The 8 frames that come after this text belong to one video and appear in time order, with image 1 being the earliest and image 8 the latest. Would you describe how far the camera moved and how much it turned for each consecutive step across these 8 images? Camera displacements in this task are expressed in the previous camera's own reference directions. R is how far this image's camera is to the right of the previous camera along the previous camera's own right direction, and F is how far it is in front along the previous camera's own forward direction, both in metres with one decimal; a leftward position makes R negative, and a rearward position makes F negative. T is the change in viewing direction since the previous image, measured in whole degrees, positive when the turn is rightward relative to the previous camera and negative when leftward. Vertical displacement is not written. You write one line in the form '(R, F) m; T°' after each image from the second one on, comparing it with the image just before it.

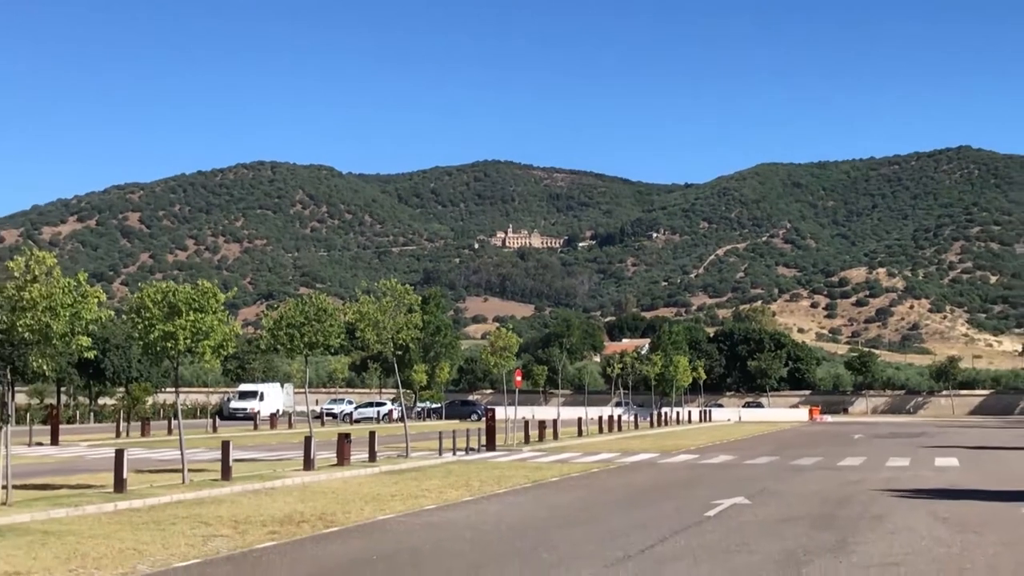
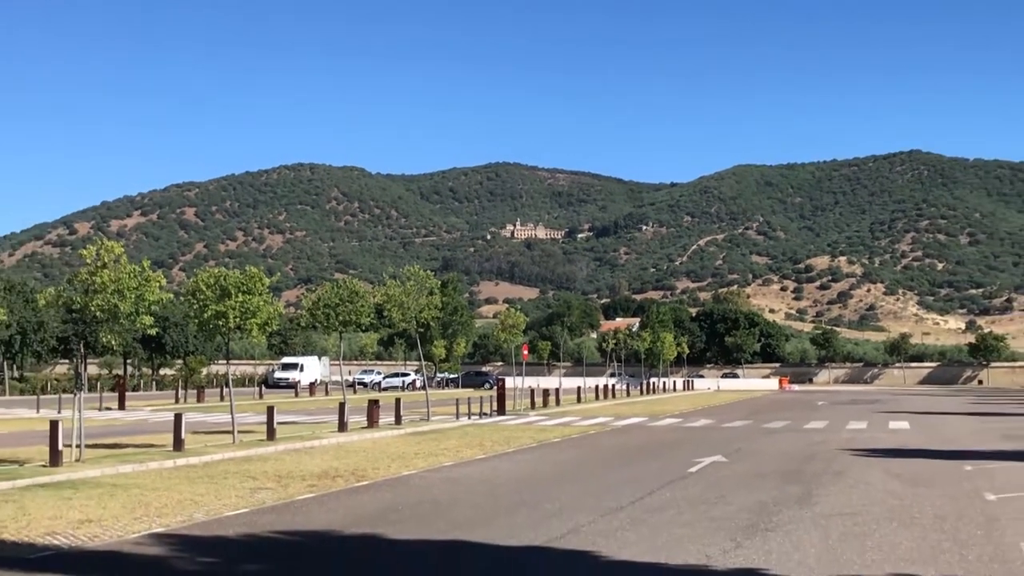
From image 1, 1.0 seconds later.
(-0.2, -1.6) m; 0°
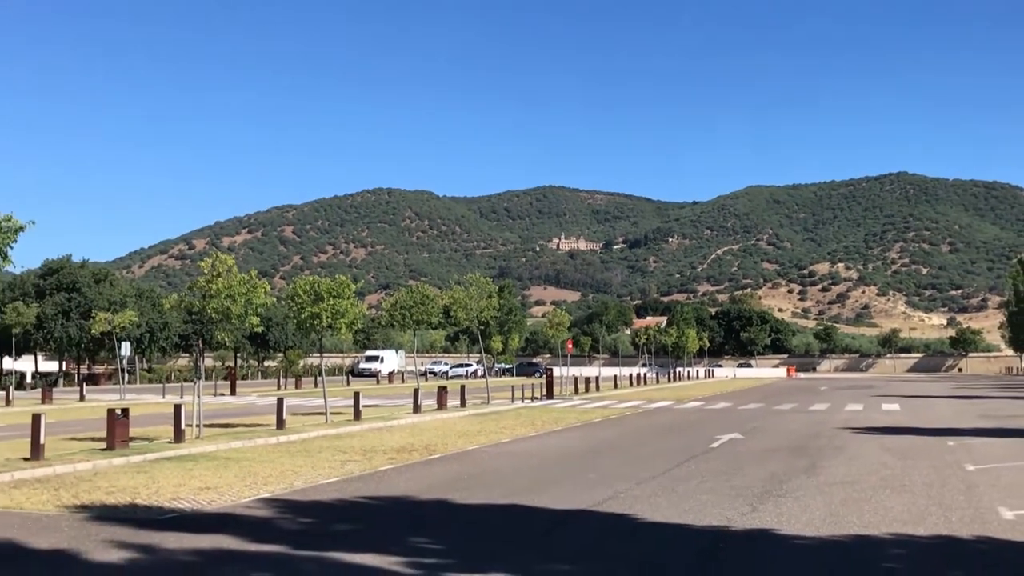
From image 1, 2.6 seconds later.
(-0.5, -2.4) m; -1°
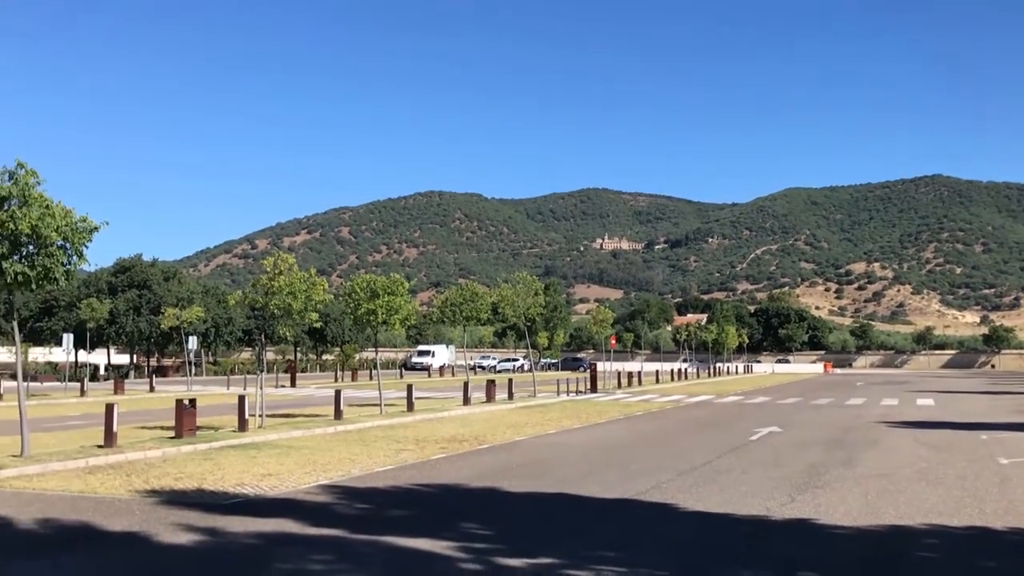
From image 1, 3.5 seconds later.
(-0.4, -0.7) m; -1°
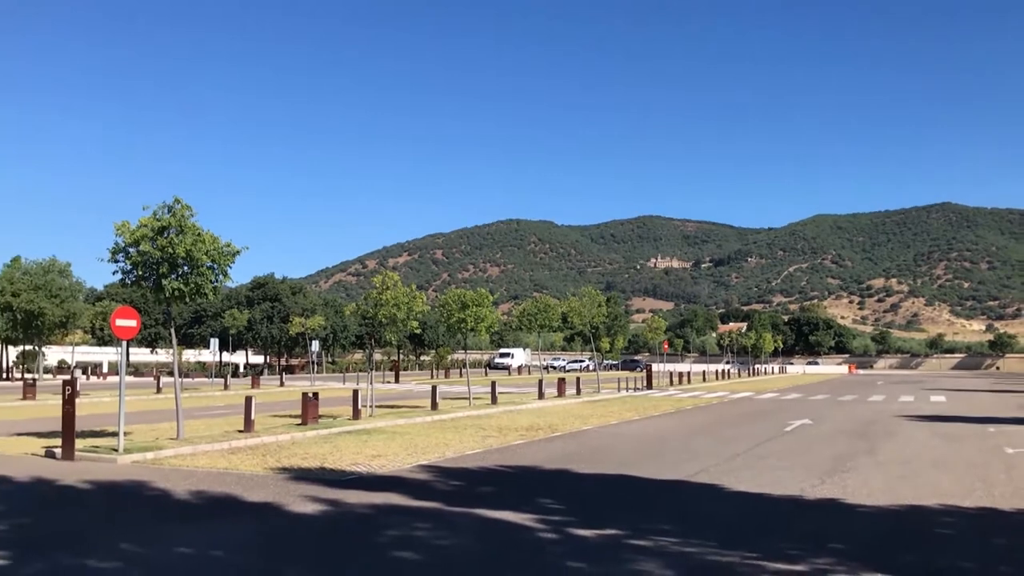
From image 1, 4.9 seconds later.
(-0.5, -3.0) m; -3°
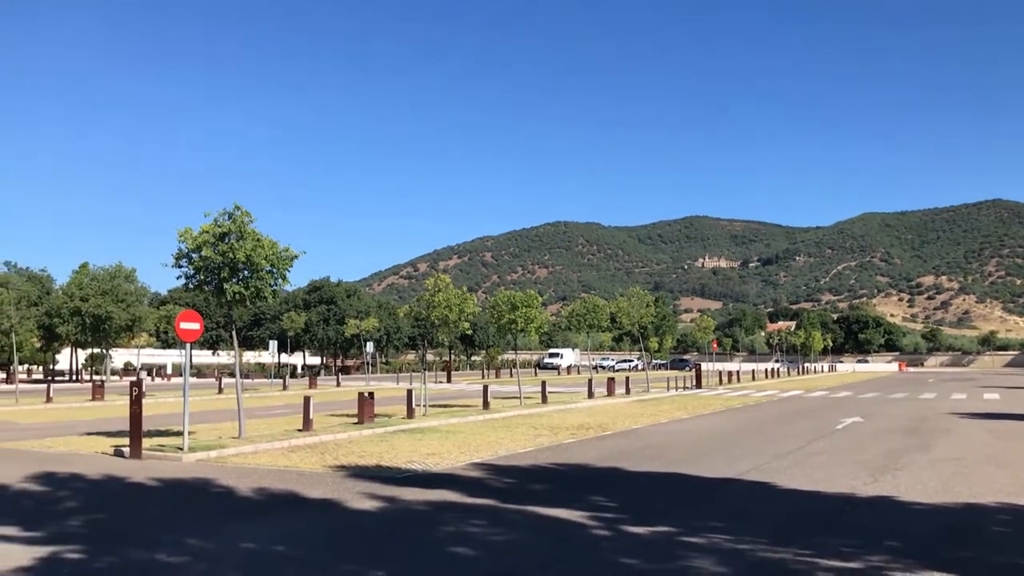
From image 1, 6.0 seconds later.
(-0.3, -0.4) m; -2°
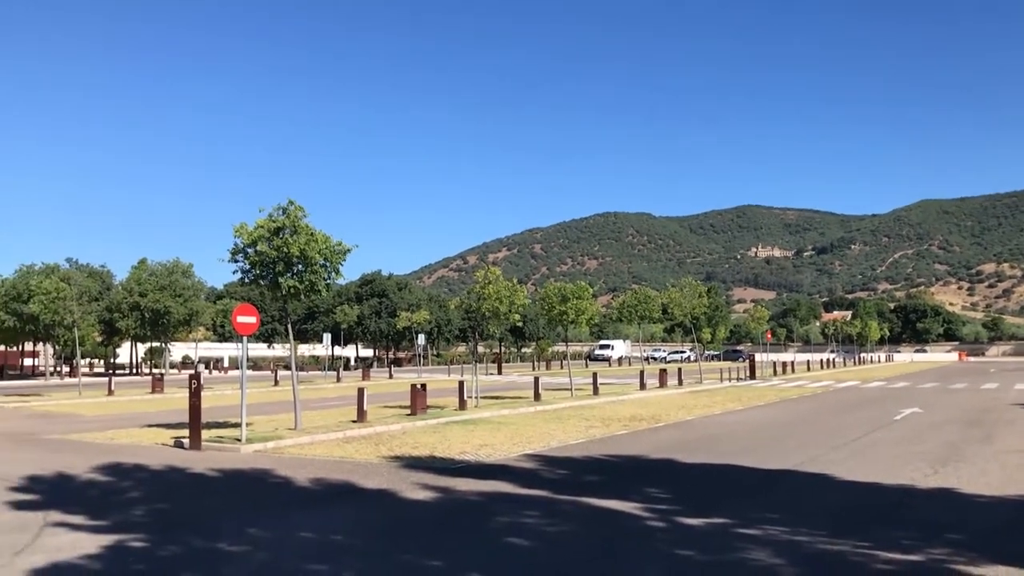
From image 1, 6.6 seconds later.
(-0.3, 0.0) m; -3°
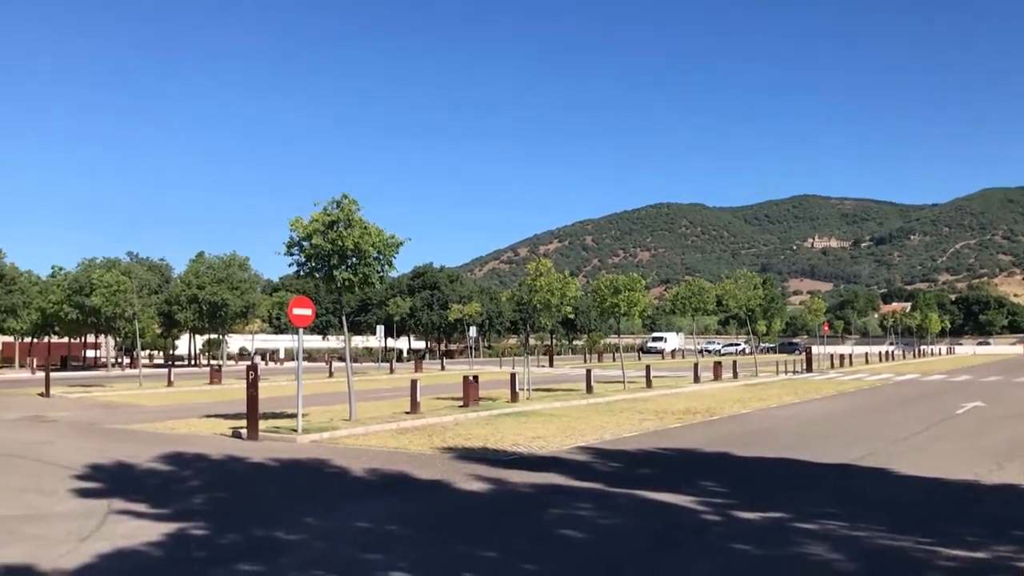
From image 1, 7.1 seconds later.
(-0.2, 0.0) m; -3°
